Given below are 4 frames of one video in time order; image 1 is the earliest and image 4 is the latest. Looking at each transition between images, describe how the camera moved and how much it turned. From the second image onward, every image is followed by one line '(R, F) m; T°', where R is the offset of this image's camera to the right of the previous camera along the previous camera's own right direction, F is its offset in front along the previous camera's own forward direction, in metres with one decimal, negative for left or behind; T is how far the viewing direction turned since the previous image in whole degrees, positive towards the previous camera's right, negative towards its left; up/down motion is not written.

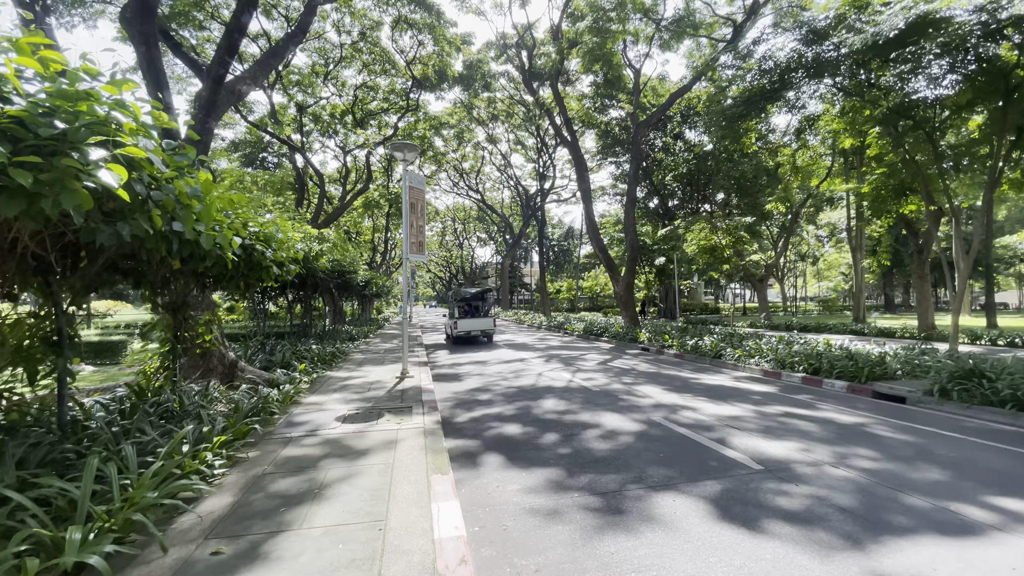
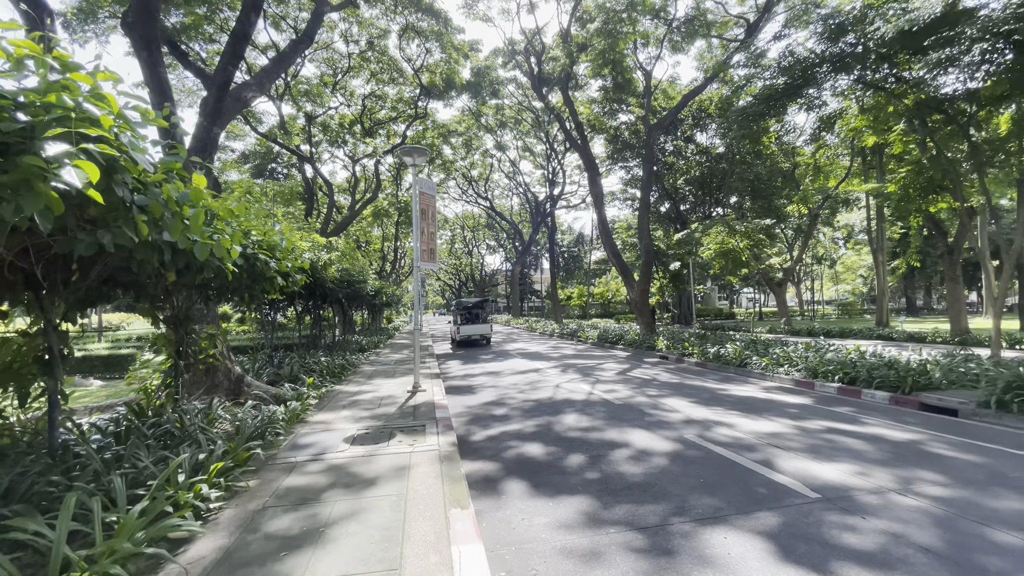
(-0.1, +0.4) m; -1°
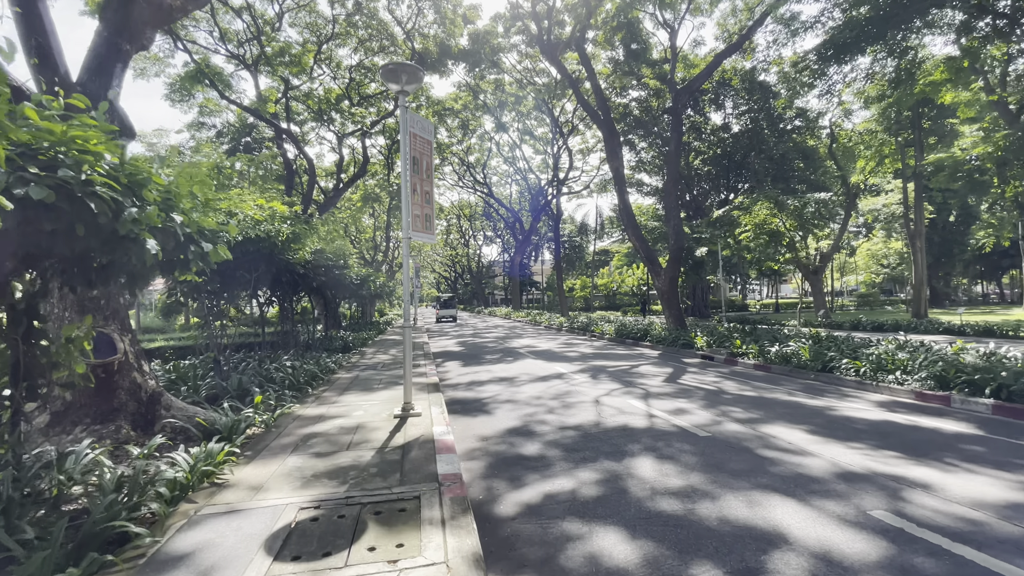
(-0.5, +2.6) m; +1°
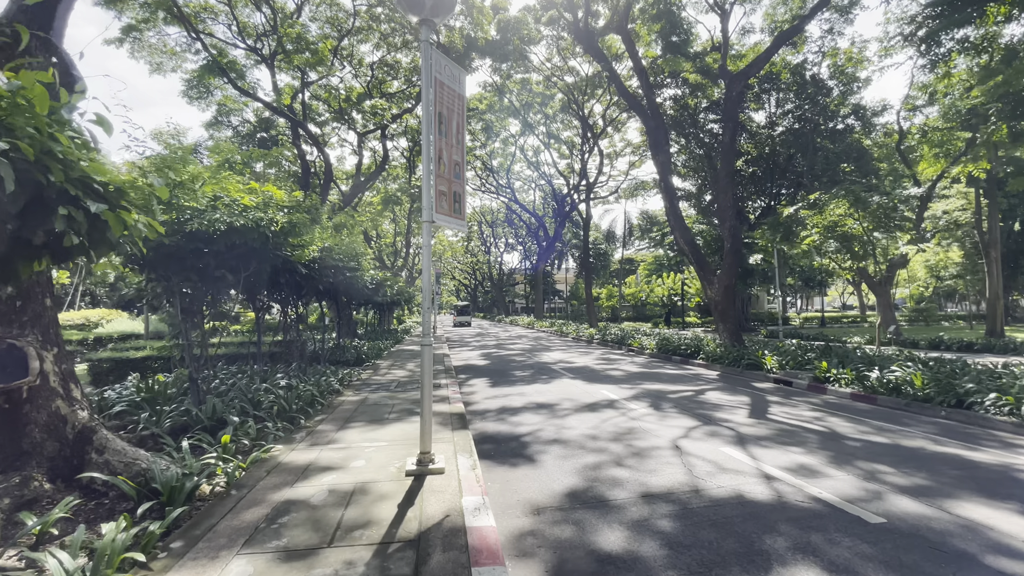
(-0.4, +1.8) m; -2°
